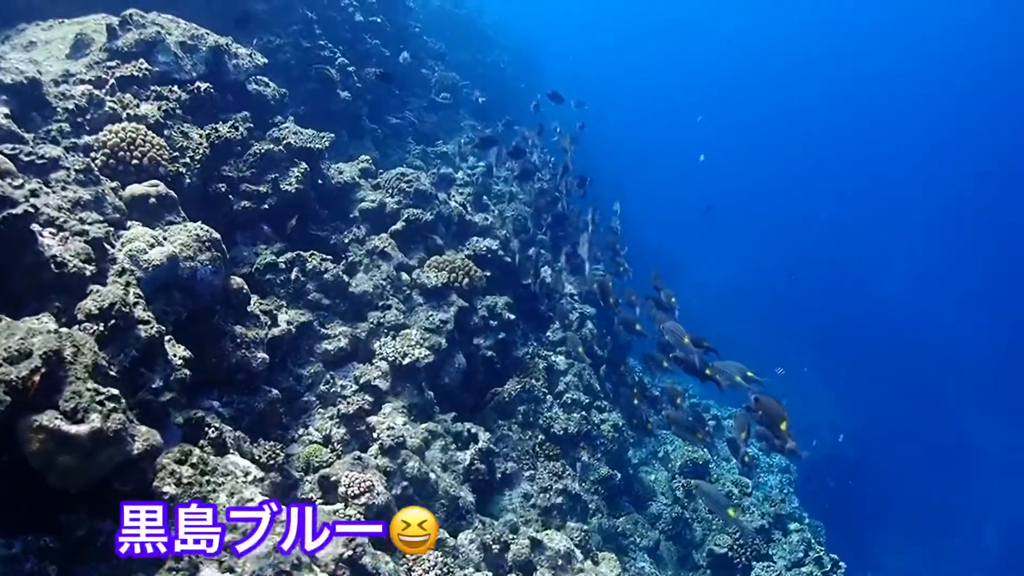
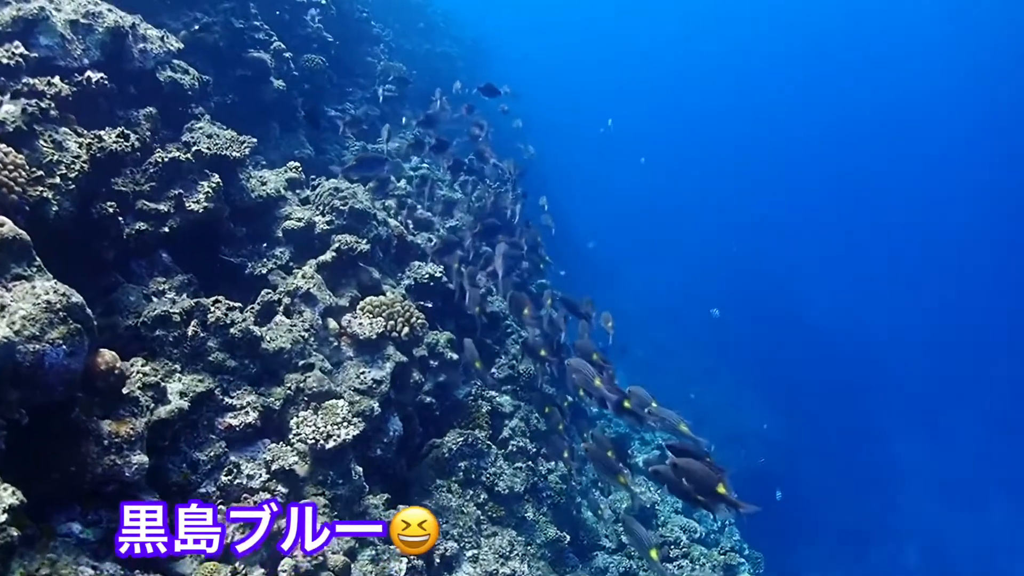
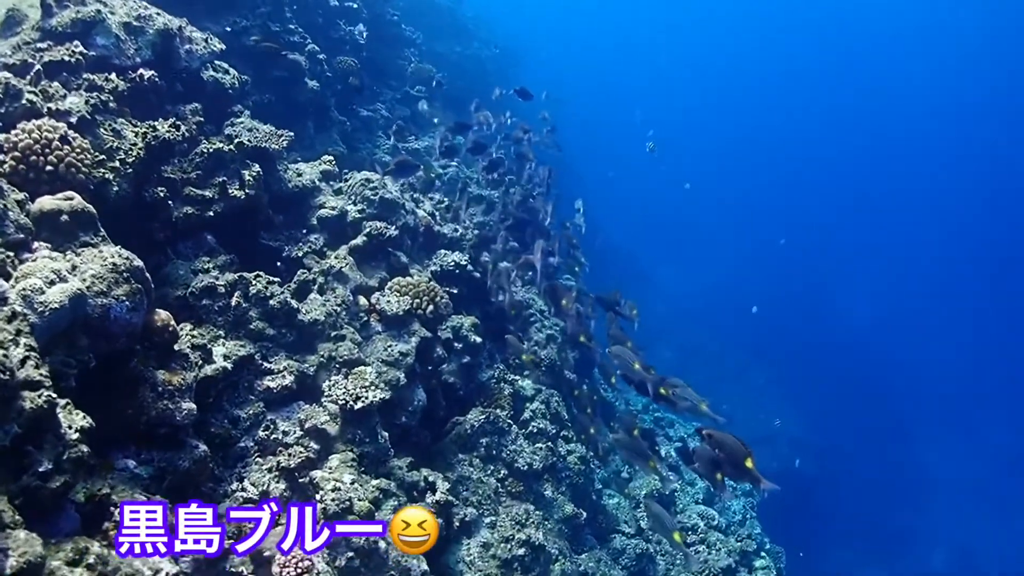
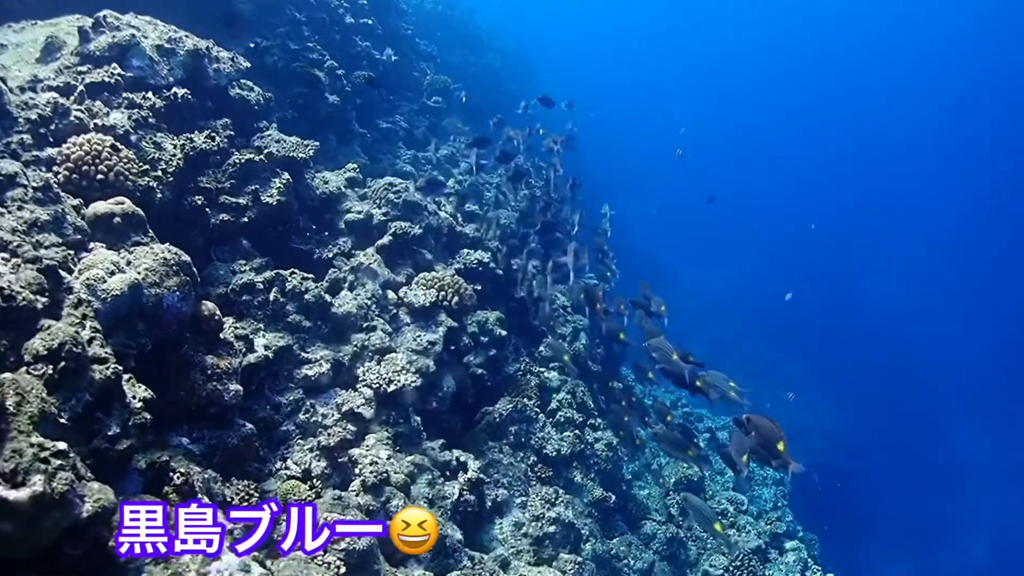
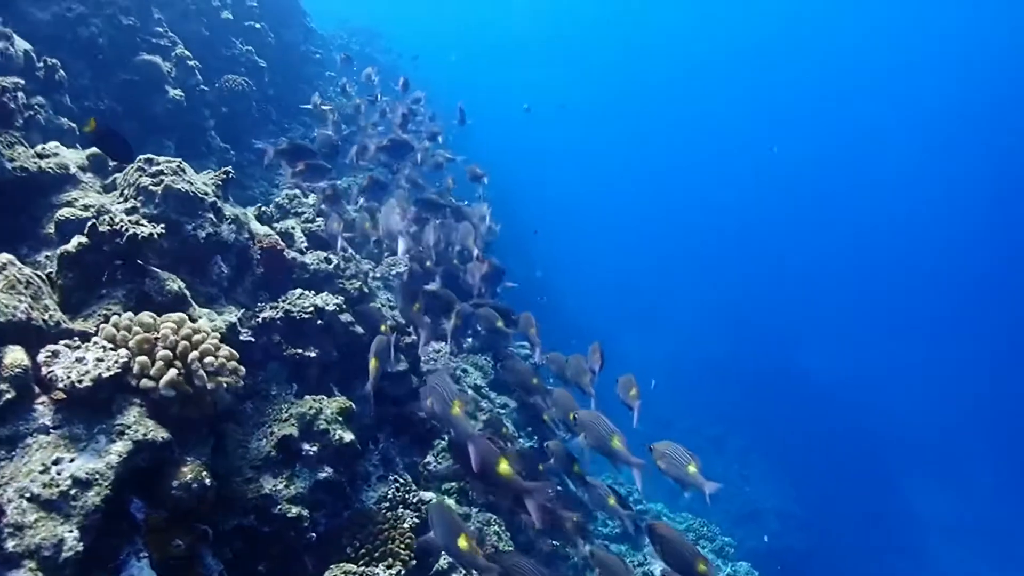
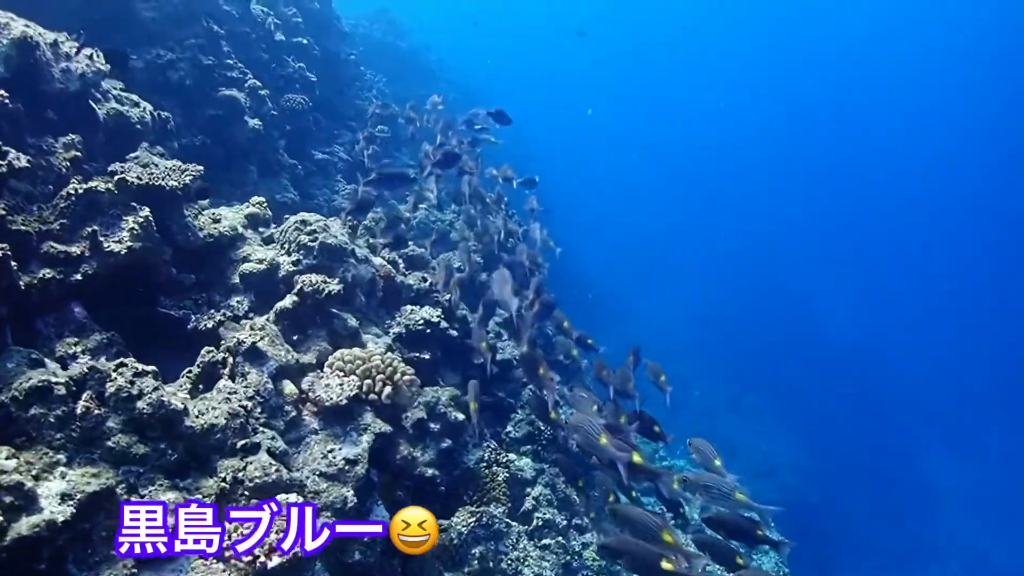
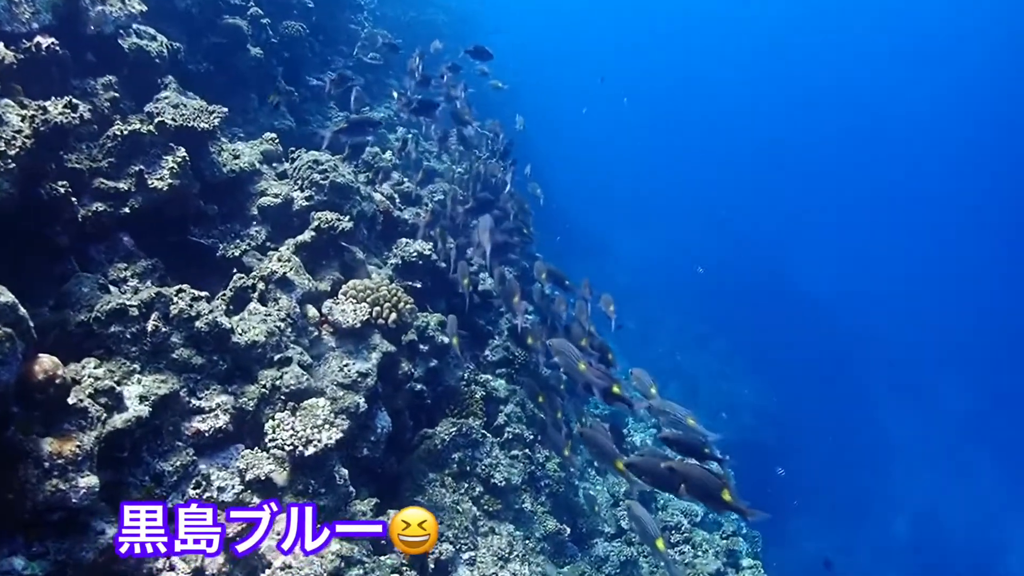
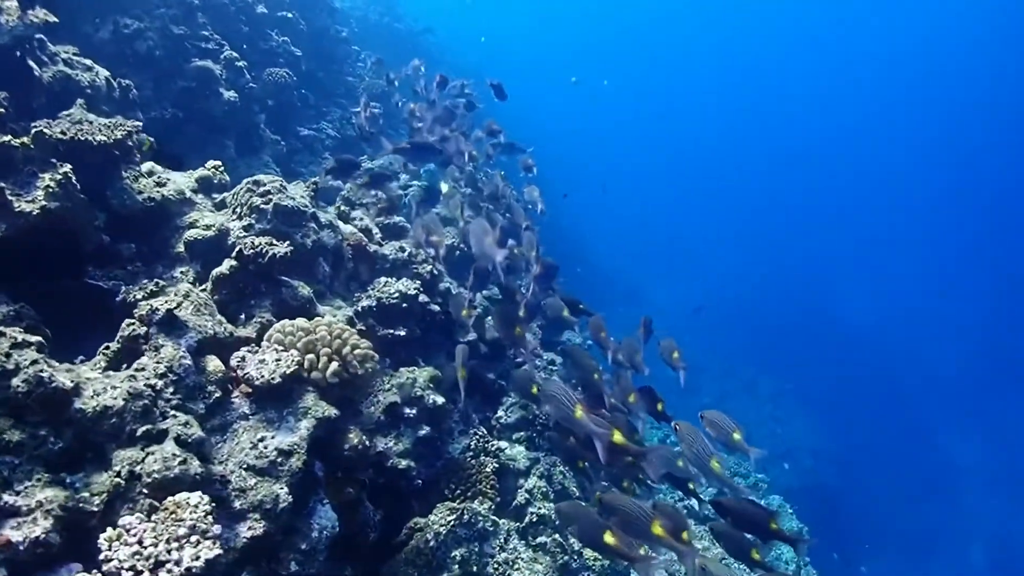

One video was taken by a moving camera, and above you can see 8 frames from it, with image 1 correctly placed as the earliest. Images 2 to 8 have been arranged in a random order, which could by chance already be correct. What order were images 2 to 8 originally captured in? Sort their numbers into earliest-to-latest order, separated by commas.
4, 3, 2, 7, 6, 8, 5
